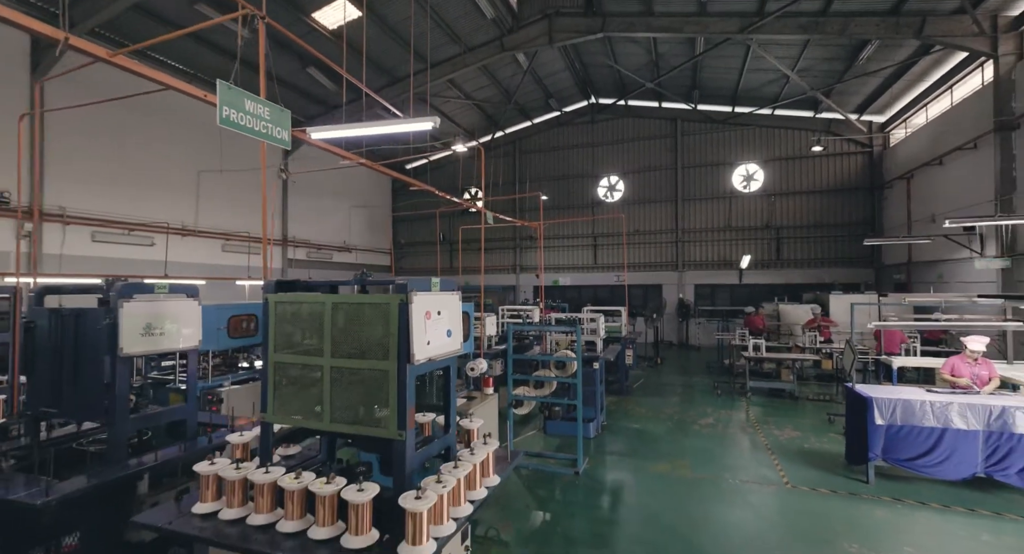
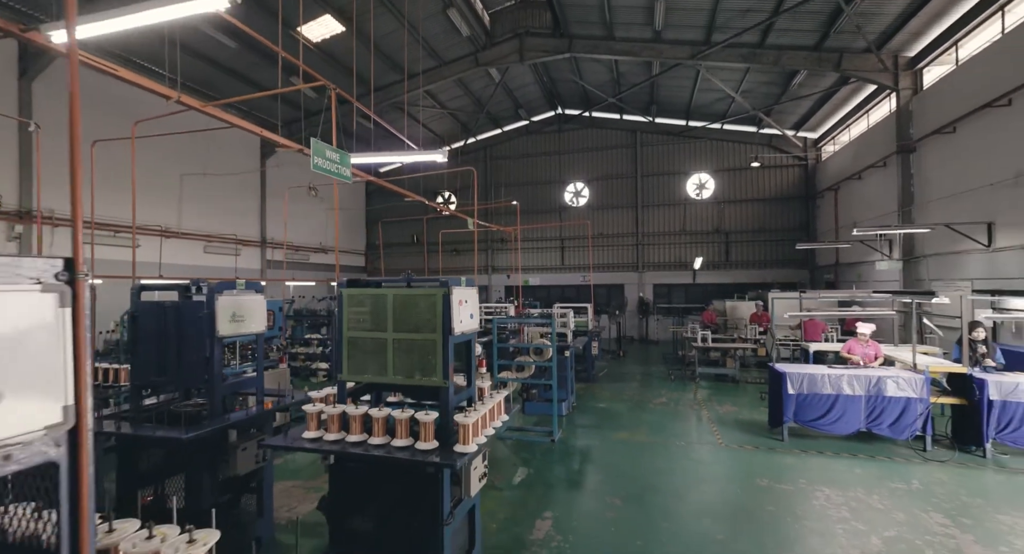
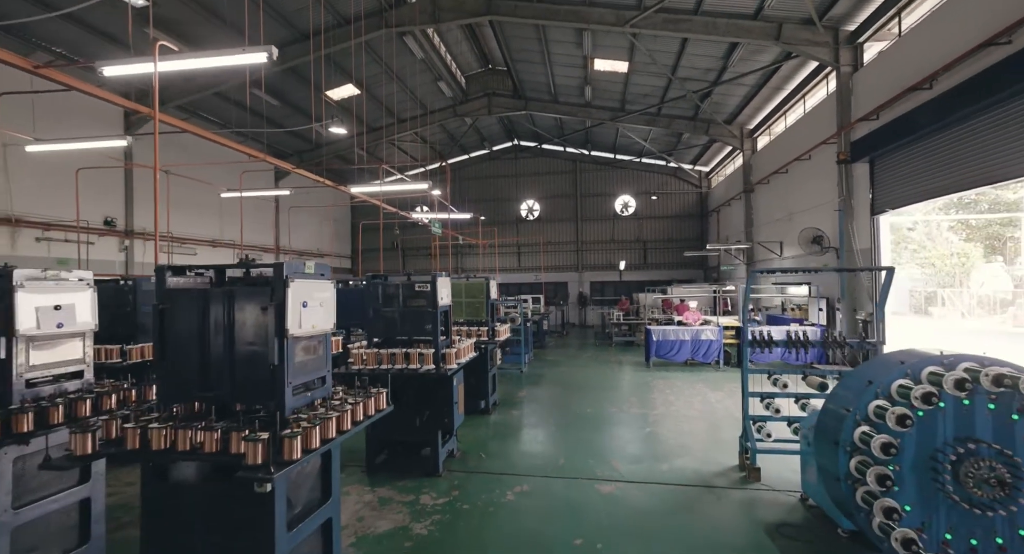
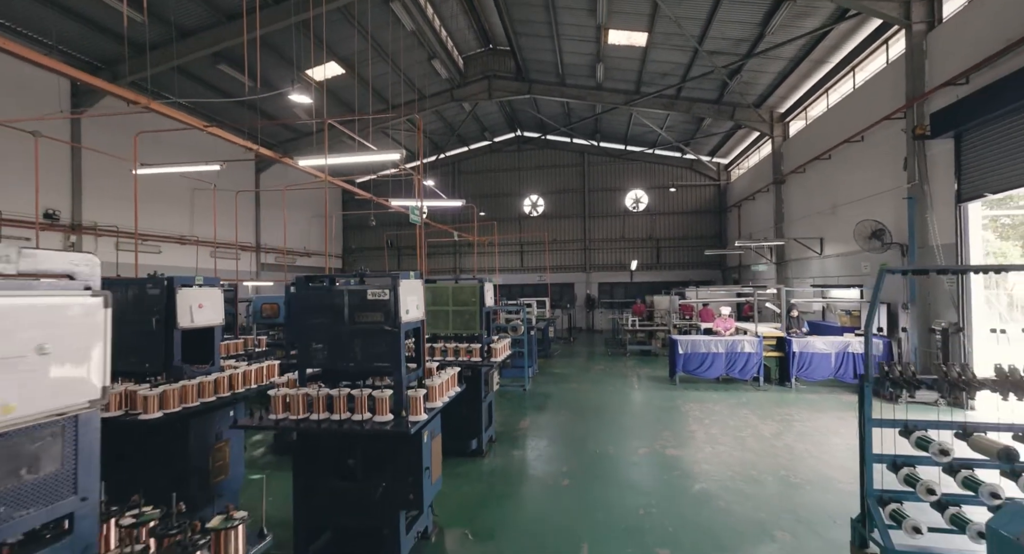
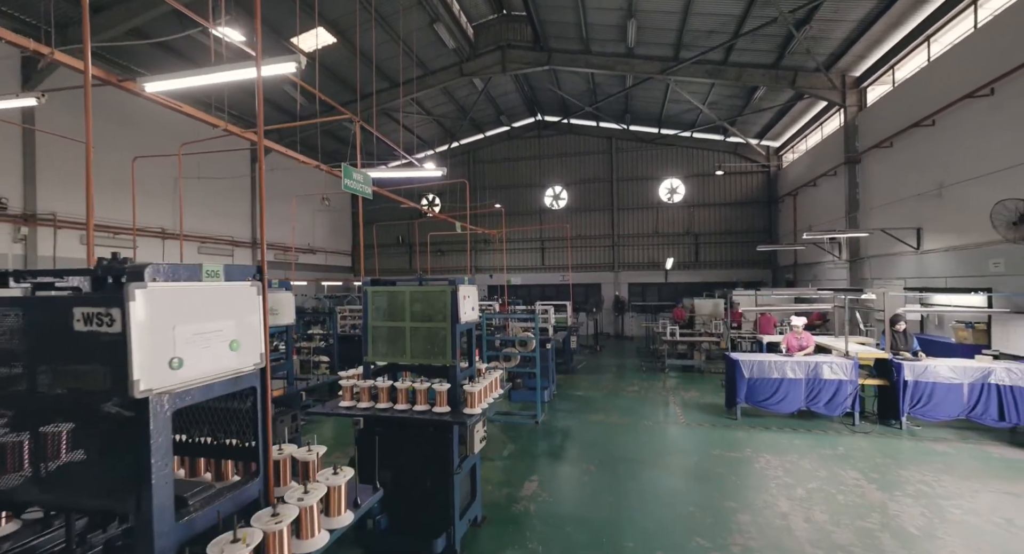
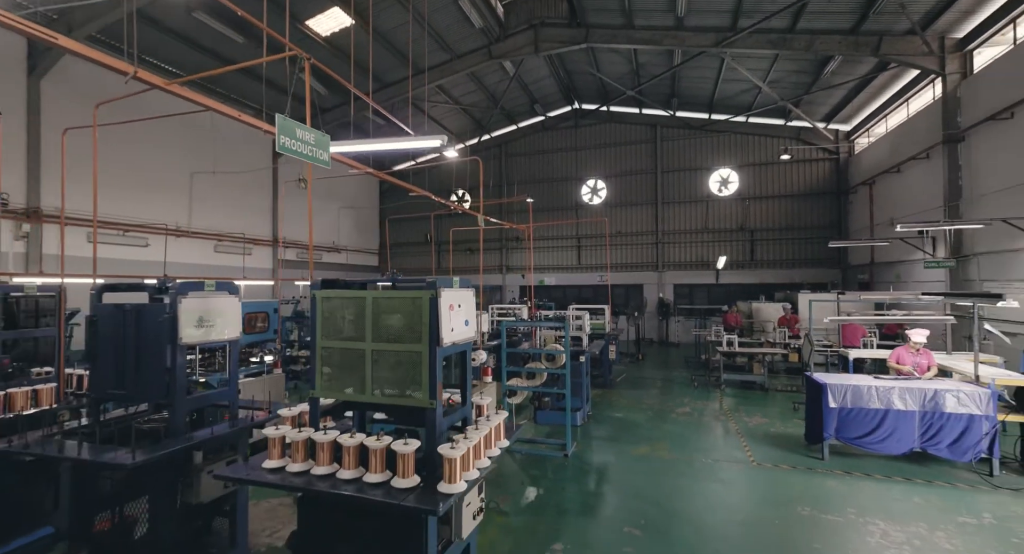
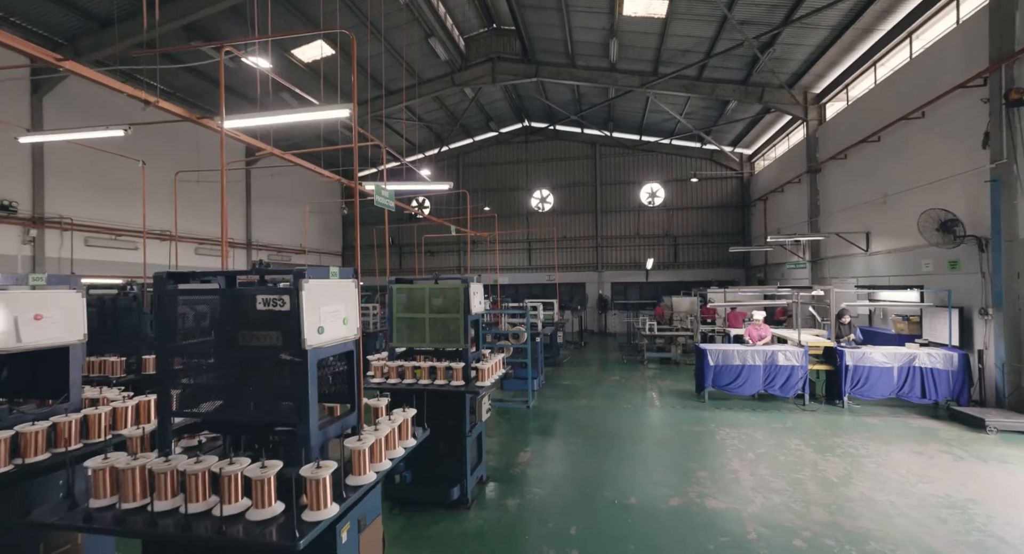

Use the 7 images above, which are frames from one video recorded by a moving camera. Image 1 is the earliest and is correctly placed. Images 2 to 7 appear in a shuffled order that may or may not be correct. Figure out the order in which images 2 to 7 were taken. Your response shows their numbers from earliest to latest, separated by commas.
6, 2, 5, 7, 4, 3
